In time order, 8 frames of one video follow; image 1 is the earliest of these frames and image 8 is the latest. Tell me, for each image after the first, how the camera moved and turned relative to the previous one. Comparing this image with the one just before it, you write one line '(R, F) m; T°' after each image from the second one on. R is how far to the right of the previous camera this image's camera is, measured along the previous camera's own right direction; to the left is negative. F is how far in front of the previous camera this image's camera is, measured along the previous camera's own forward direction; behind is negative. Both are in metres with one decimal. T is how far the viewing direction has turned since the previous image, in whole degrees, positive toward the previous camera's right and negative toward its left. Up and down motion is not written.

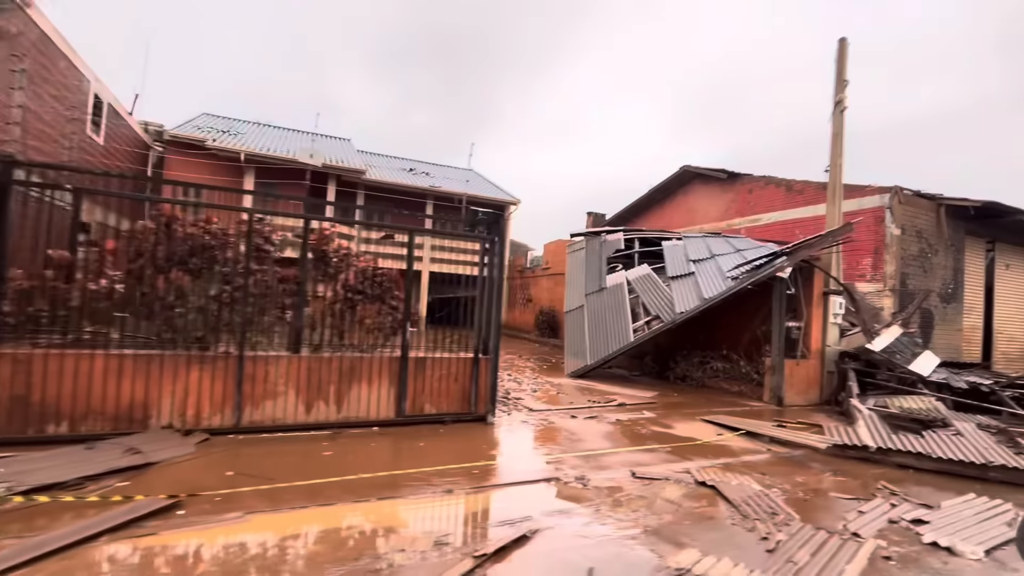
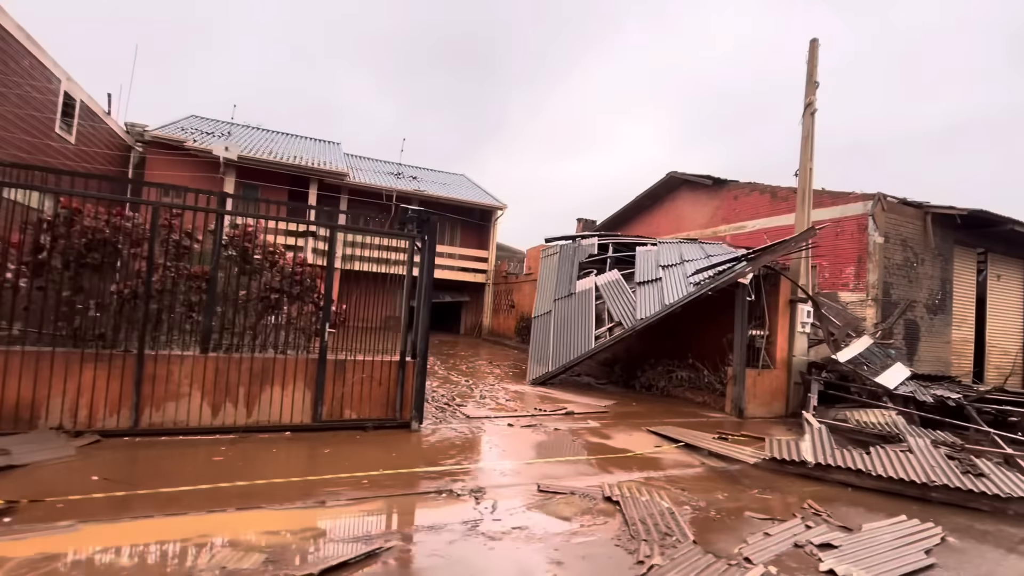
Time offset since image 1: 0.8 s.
(+1.0, +0.3) m; -1°
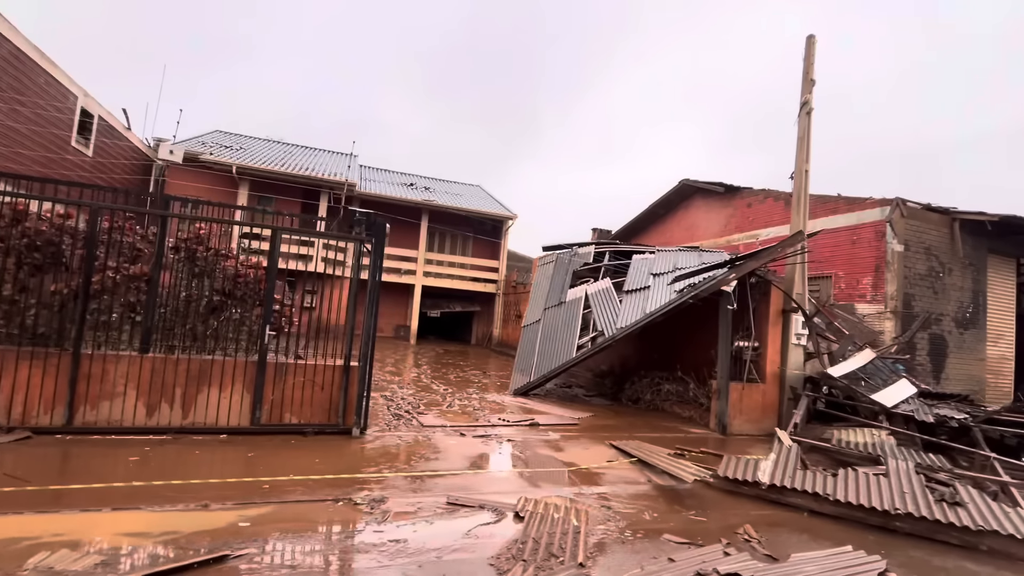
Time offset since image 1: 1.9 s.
(+1.0, +0.2) m; -4°
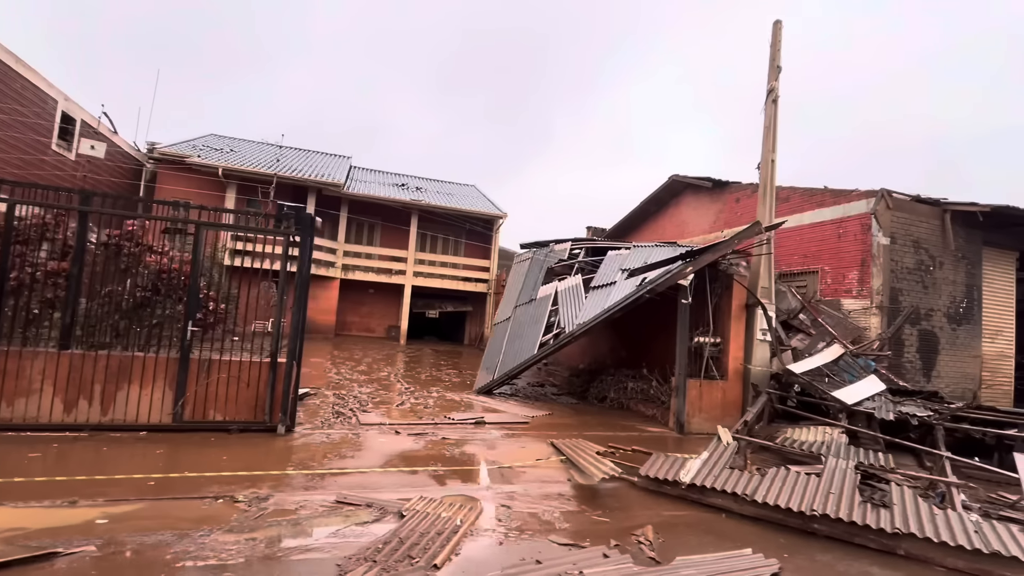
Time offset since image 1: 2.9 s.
(+1.0, +0.2) m; -2°
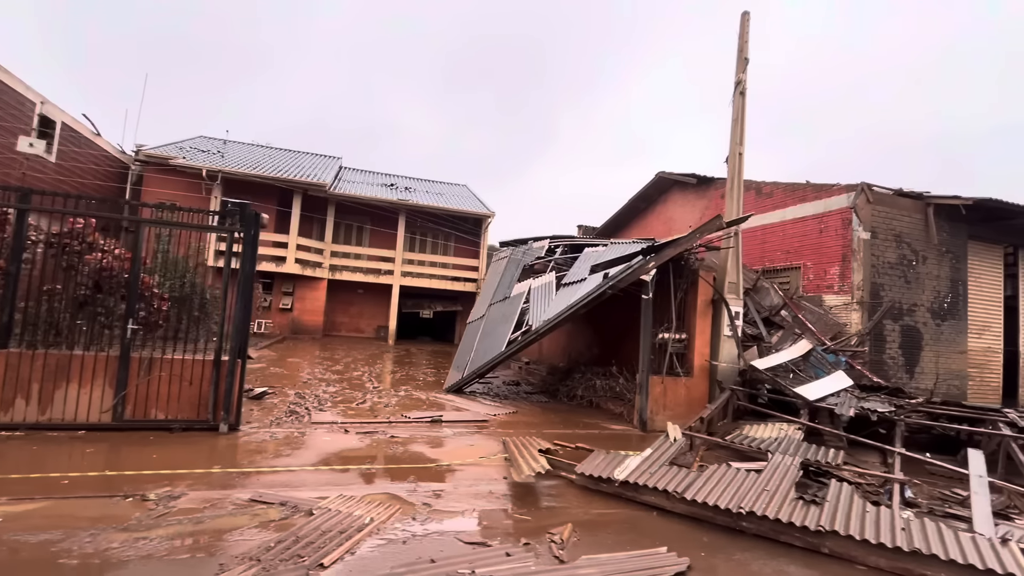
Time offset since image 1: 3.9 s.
(+0.7, +0.1) m; -1°
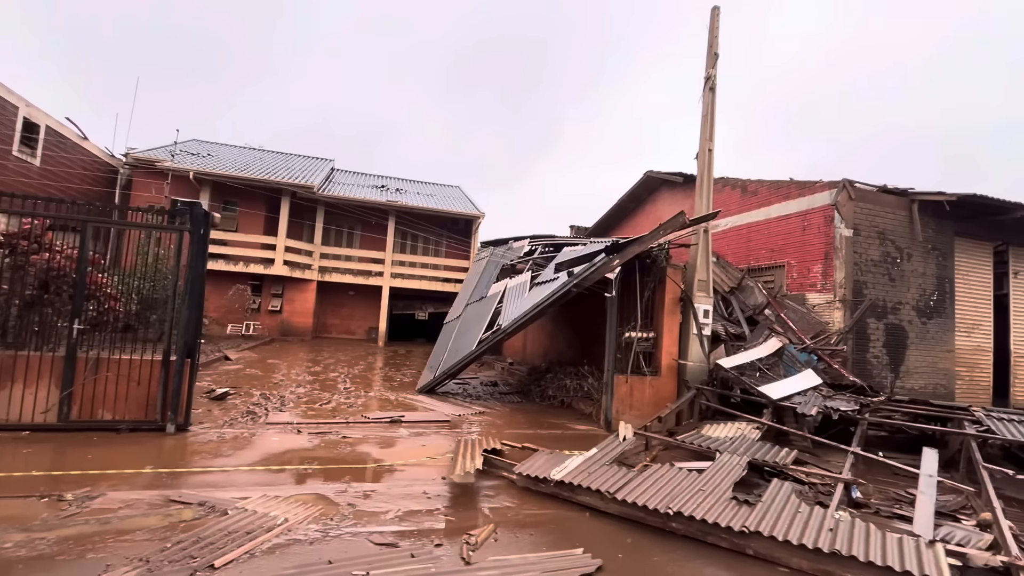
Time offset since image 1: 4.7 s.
(+0.6, +0.1) m; -1°
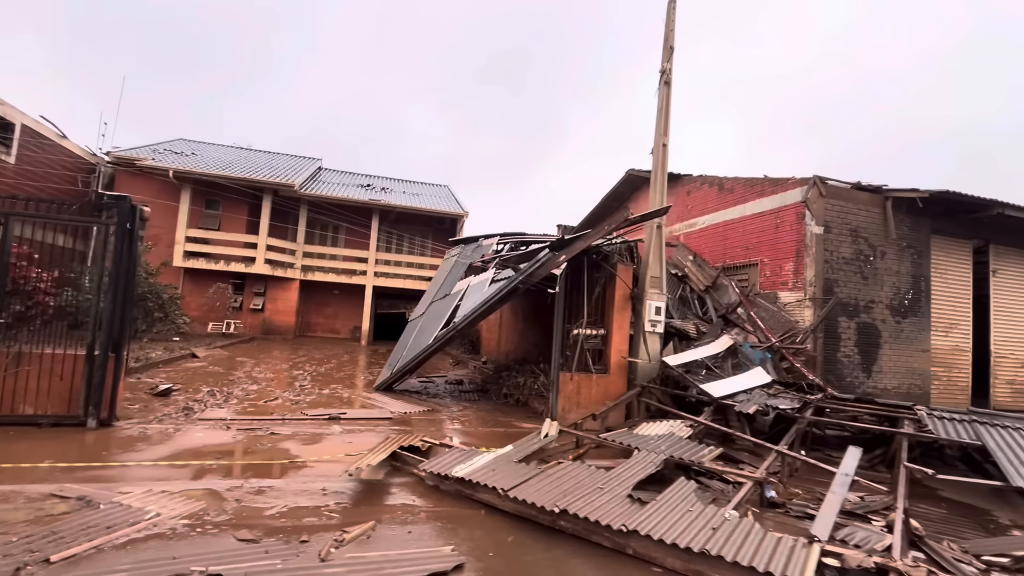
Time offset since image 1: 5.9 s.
(+0.9, +0.1) m; -1°
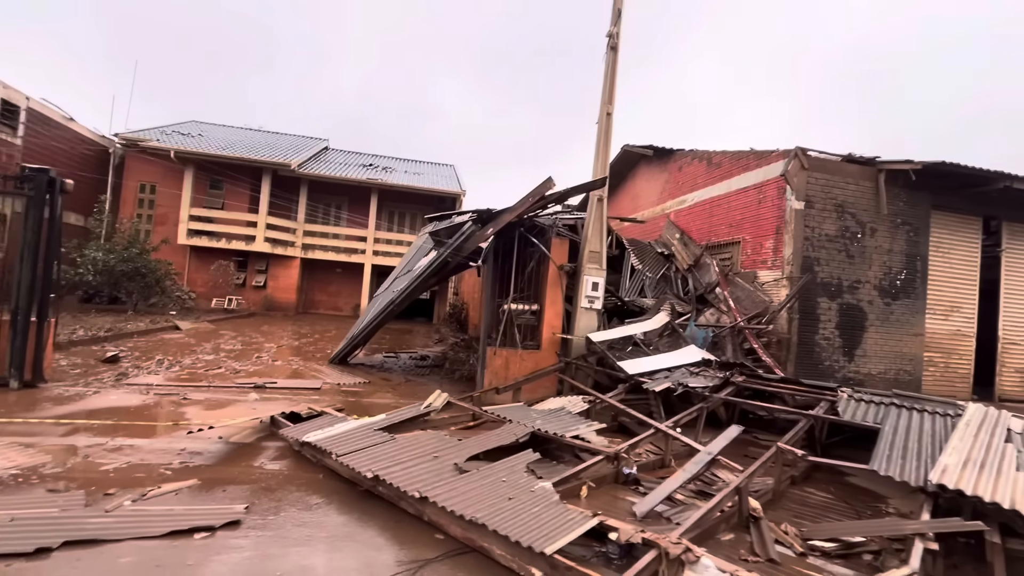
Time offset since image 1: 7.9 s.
(+1.6, +0.2) m; -4°
